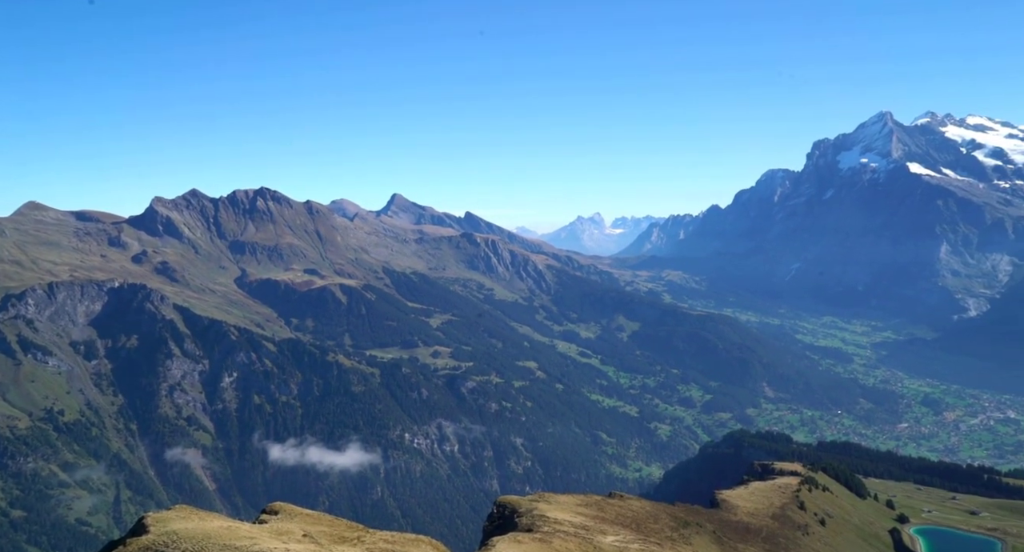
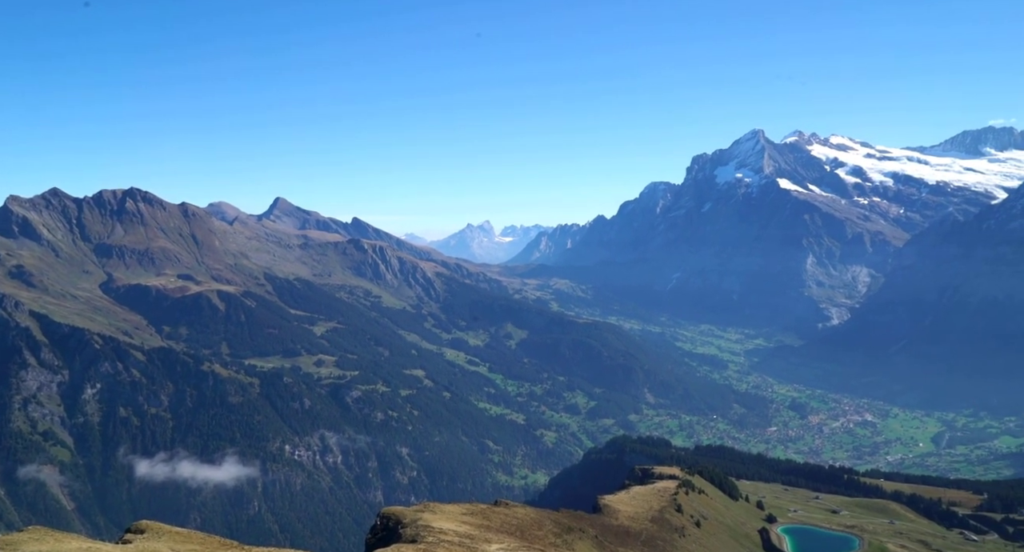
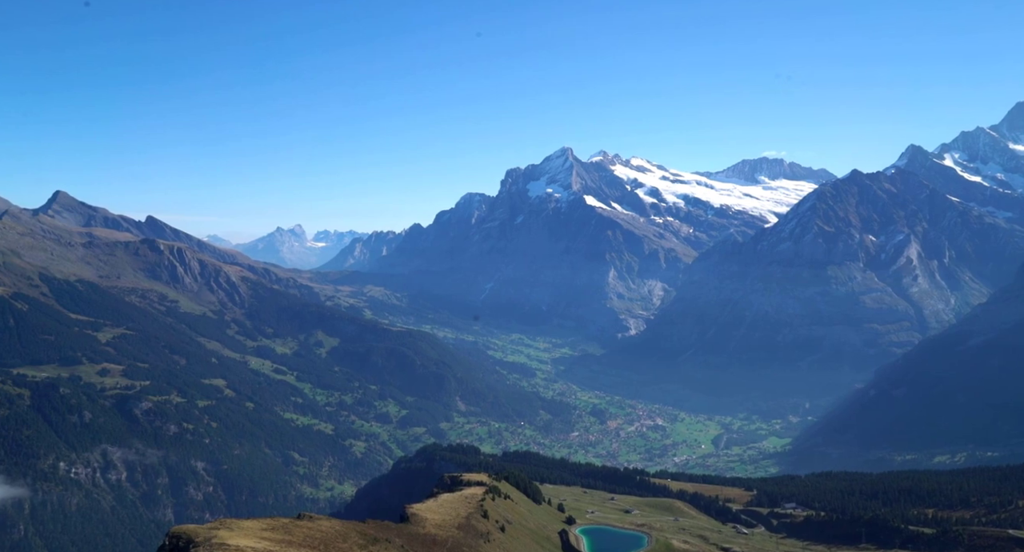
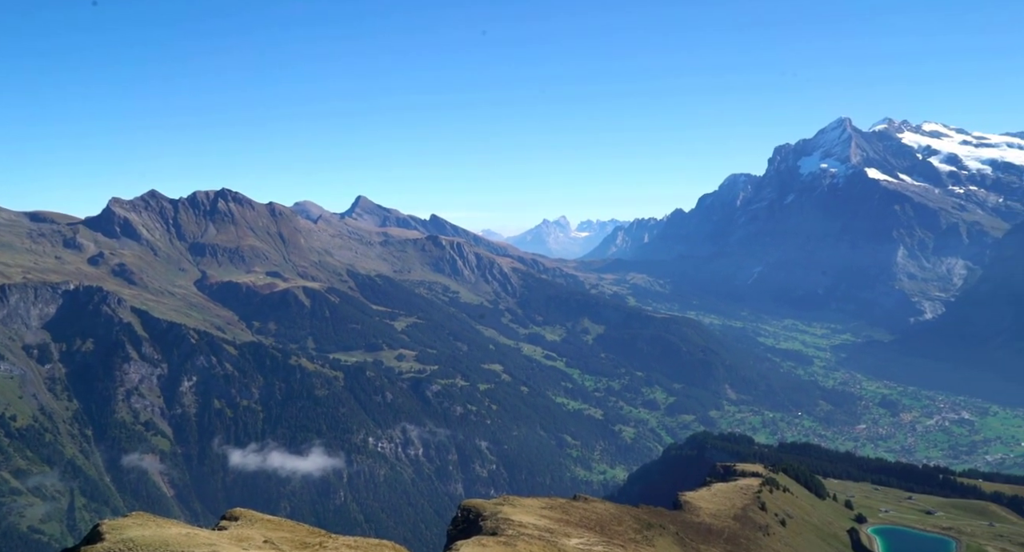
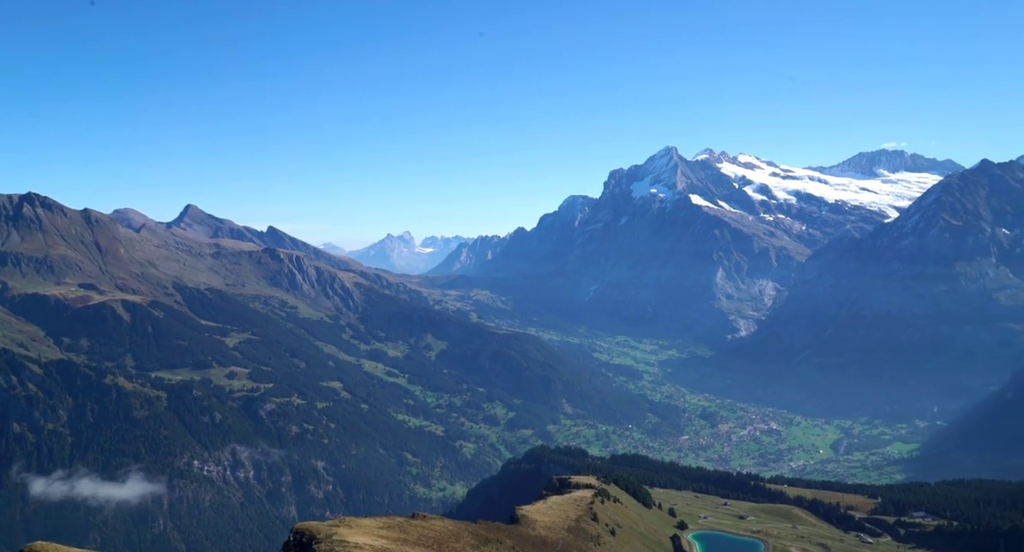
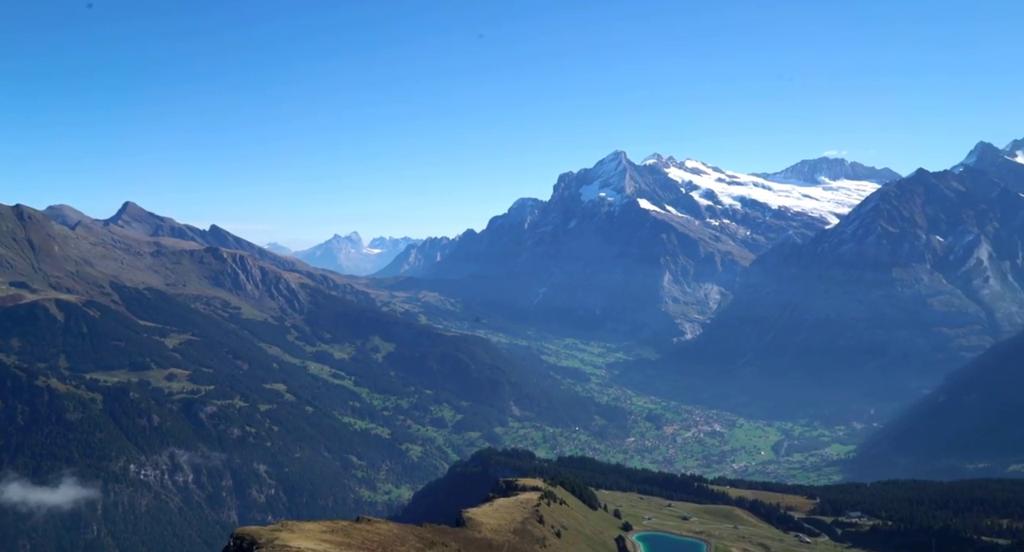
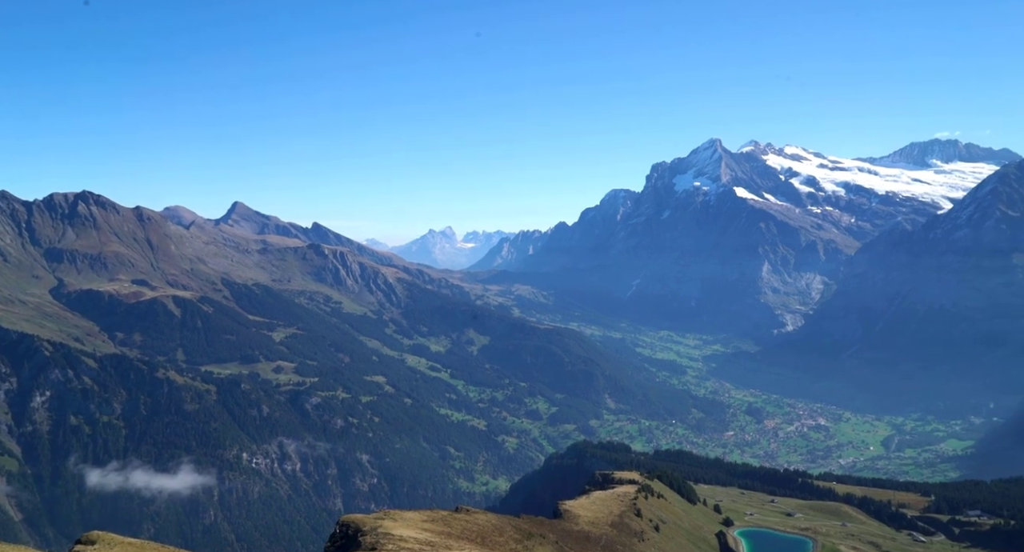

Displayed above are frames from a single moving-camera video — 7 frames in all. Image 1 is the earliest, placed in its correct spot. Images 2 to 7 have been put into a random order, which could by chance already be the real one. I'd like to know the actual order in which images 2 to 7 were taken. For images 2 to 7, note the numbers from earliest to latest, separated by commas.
4, 2, 7, 5, 6, 3
